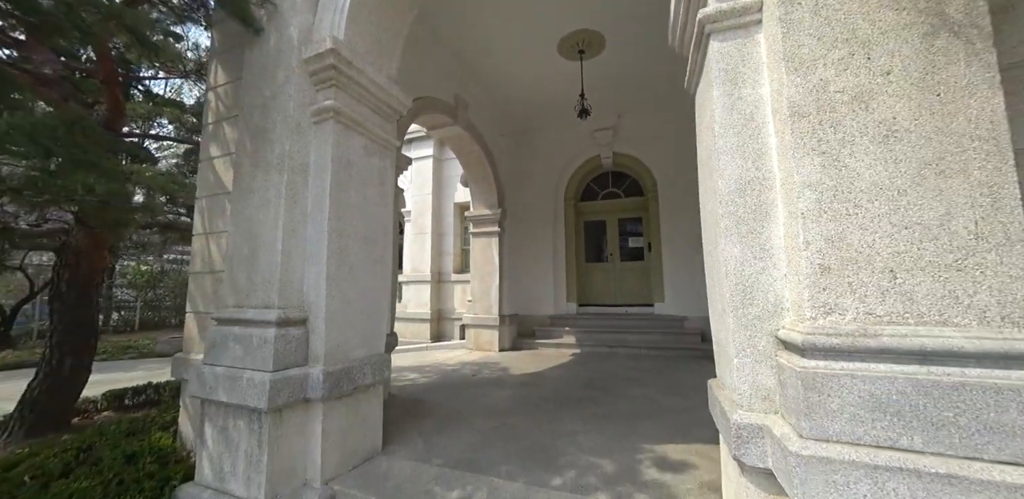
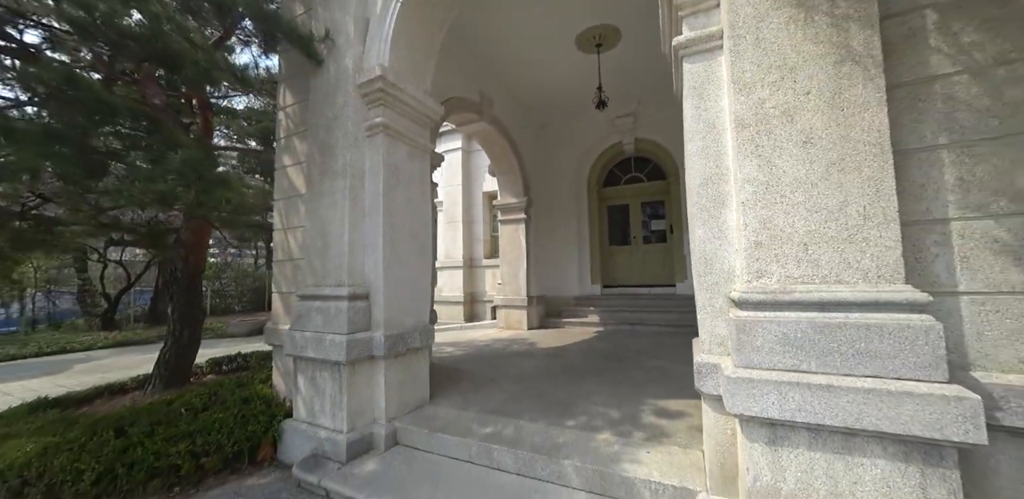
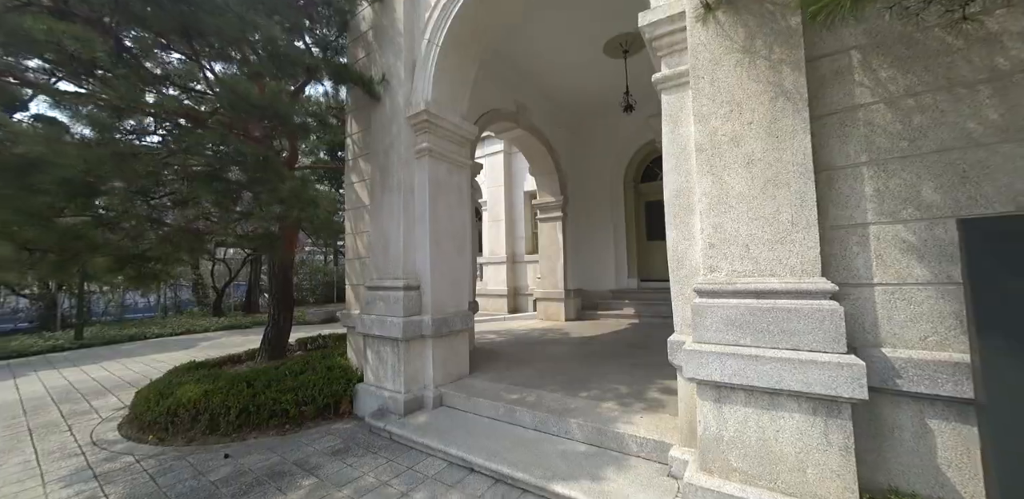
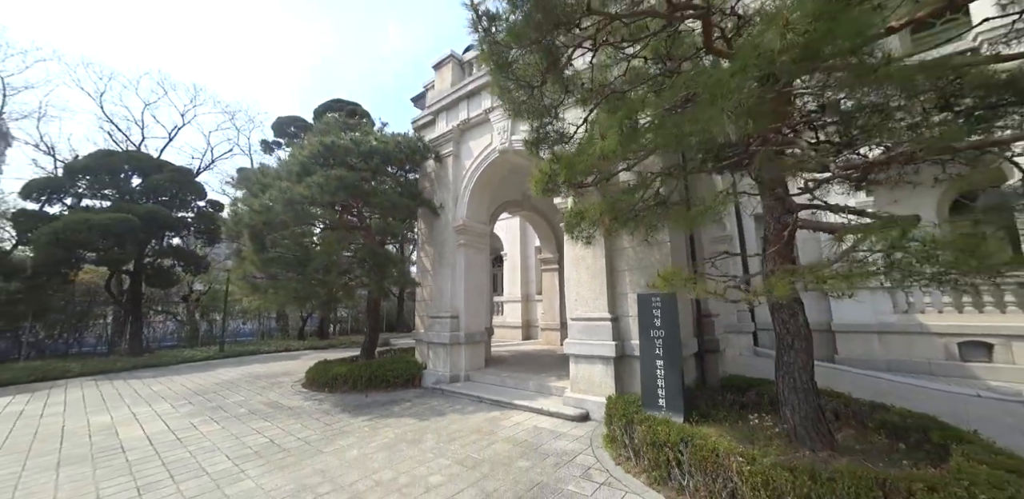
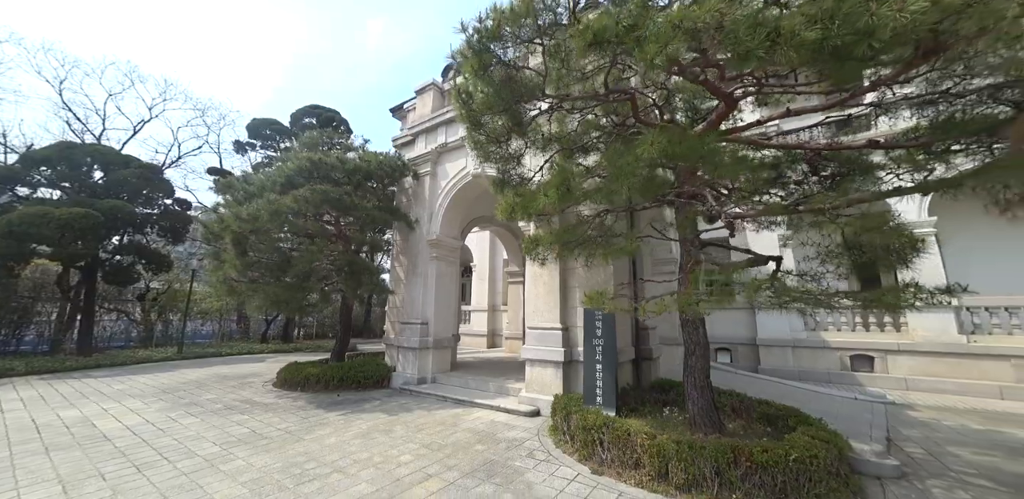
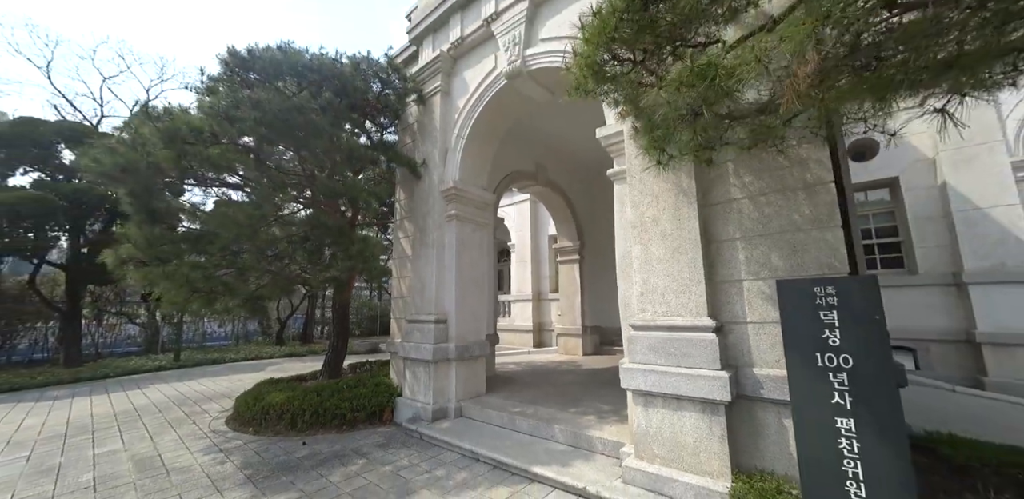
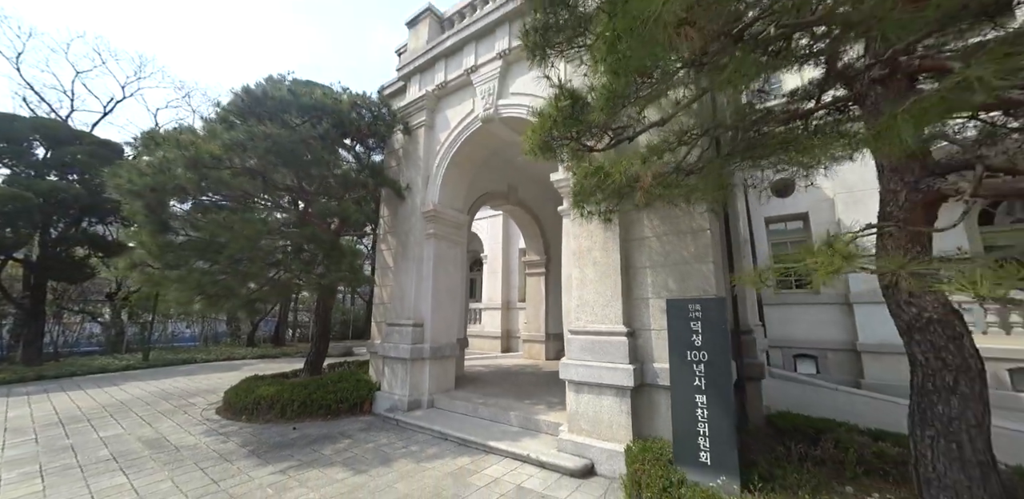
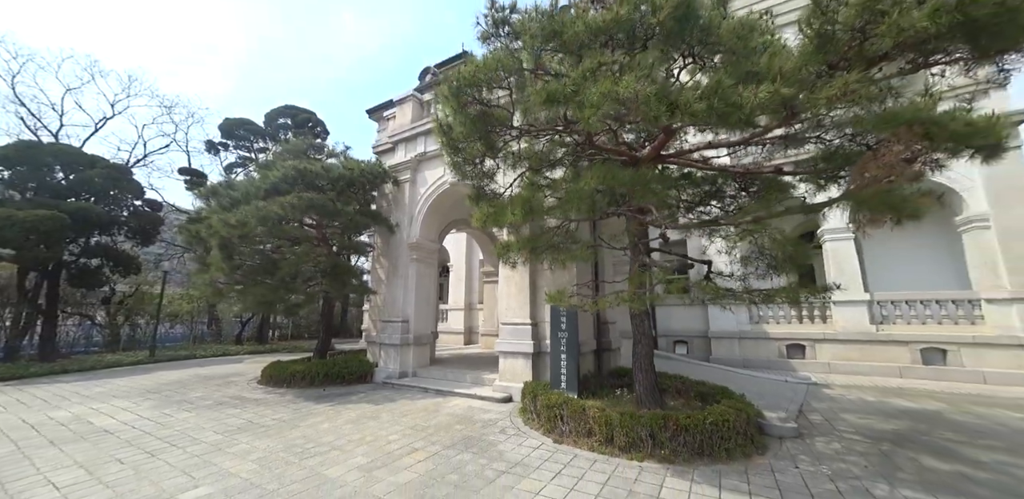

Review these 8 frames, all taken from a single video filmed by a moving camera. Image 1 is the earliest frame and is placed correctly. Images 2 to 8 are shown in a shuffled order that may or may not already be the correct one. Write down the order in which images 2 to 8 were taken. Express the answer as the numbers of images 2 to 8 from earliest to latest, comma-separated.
2, 3, 6, 7, 4, 5, 8
